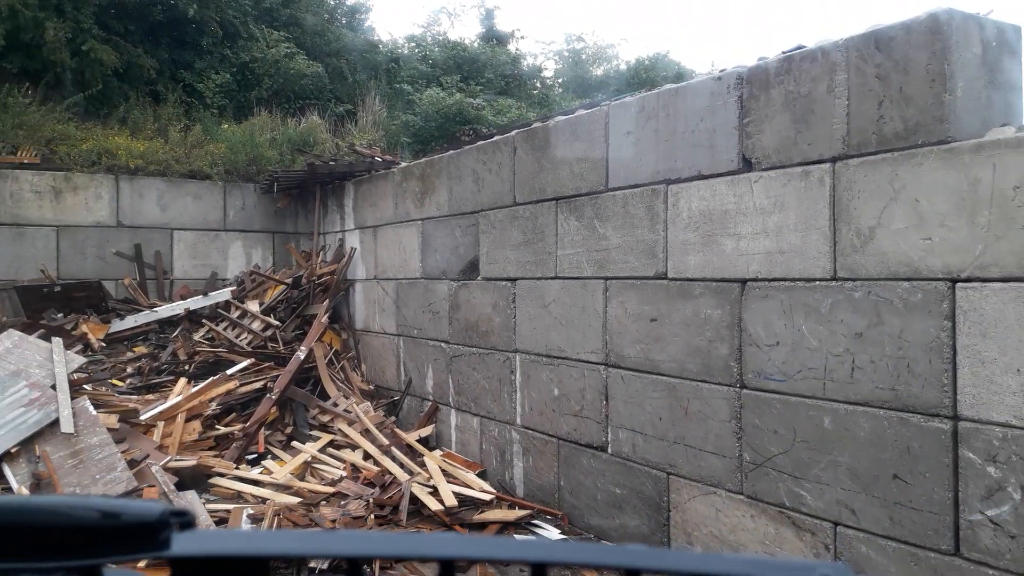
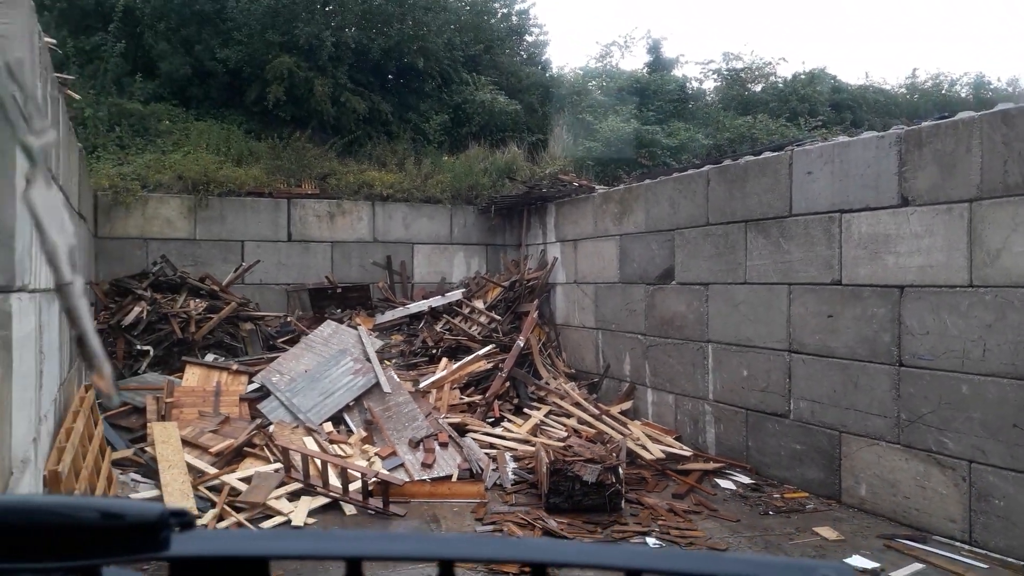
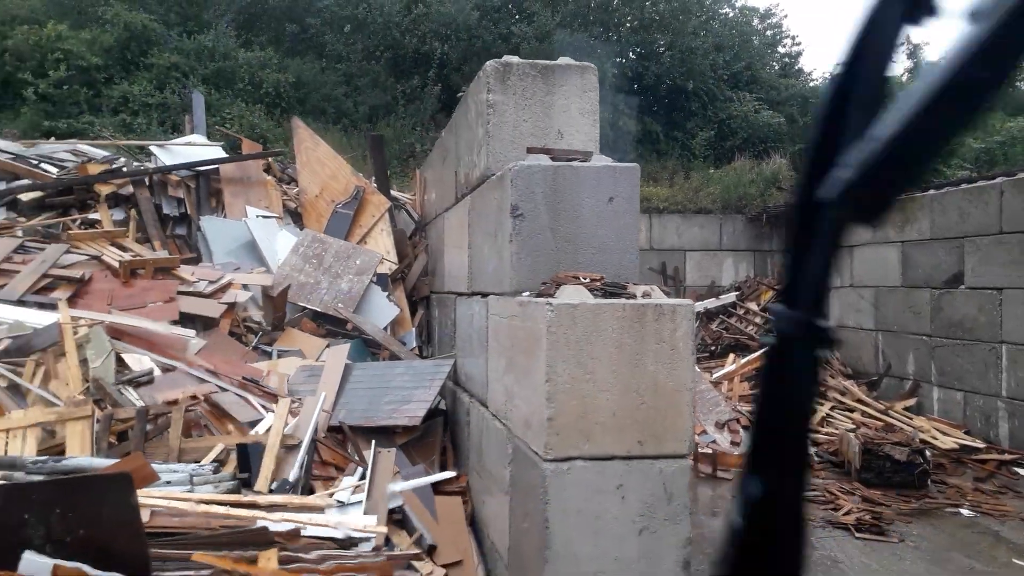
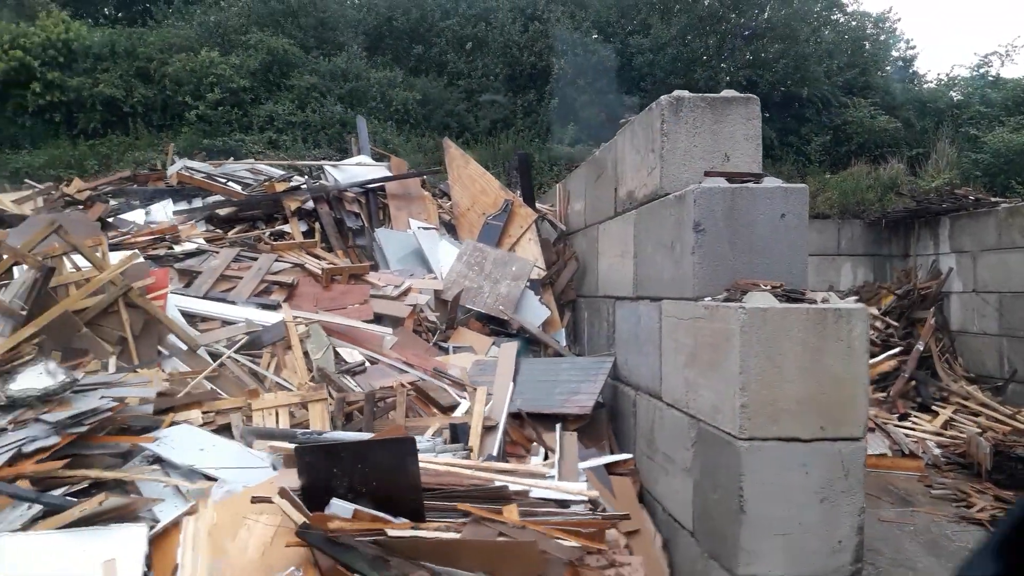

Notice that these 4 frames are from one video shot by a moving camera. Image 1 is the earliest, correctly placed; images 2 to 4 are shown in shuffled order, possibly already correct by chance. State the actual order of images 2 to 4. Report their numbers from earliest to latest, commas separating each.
2, 3, 4
